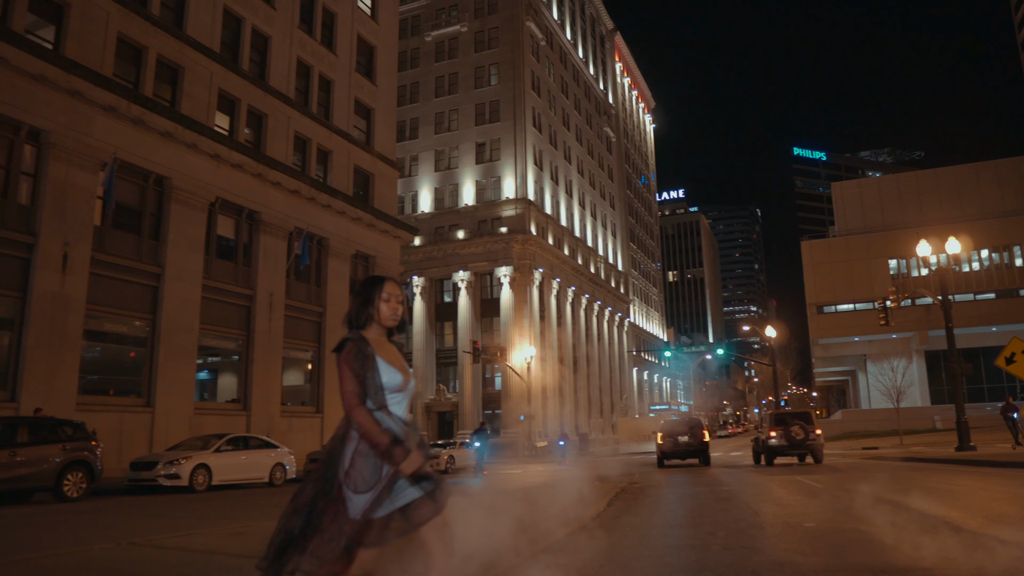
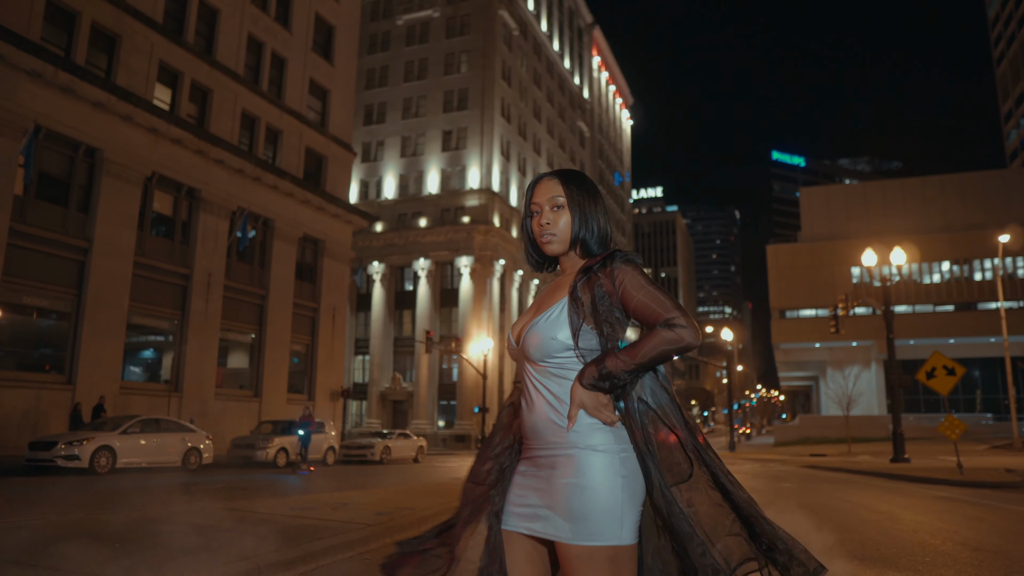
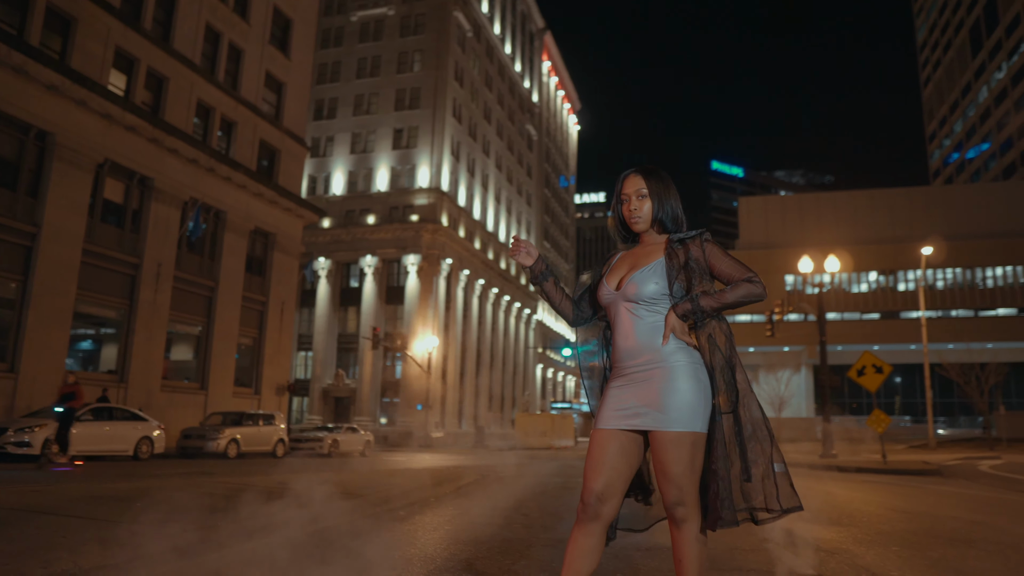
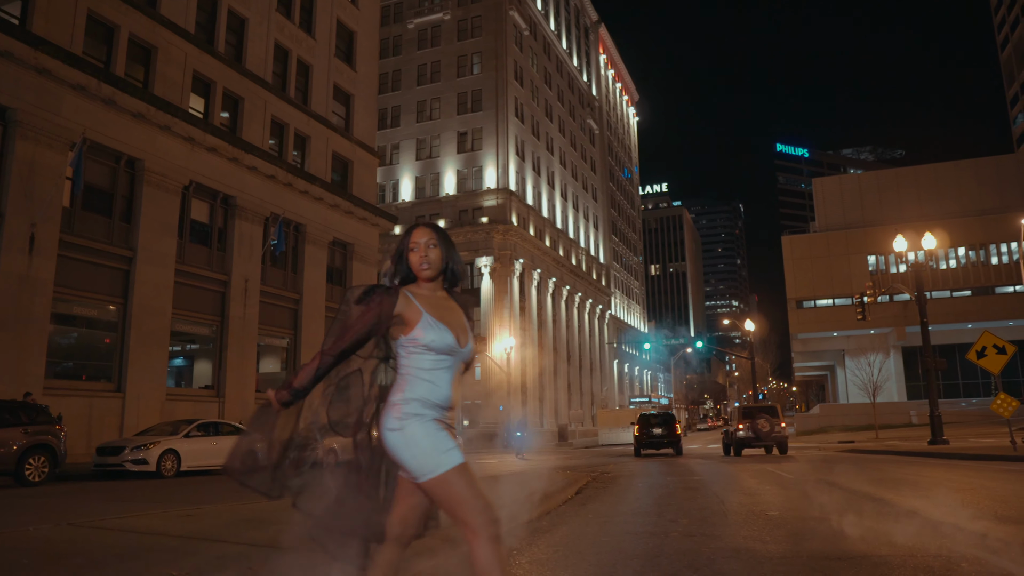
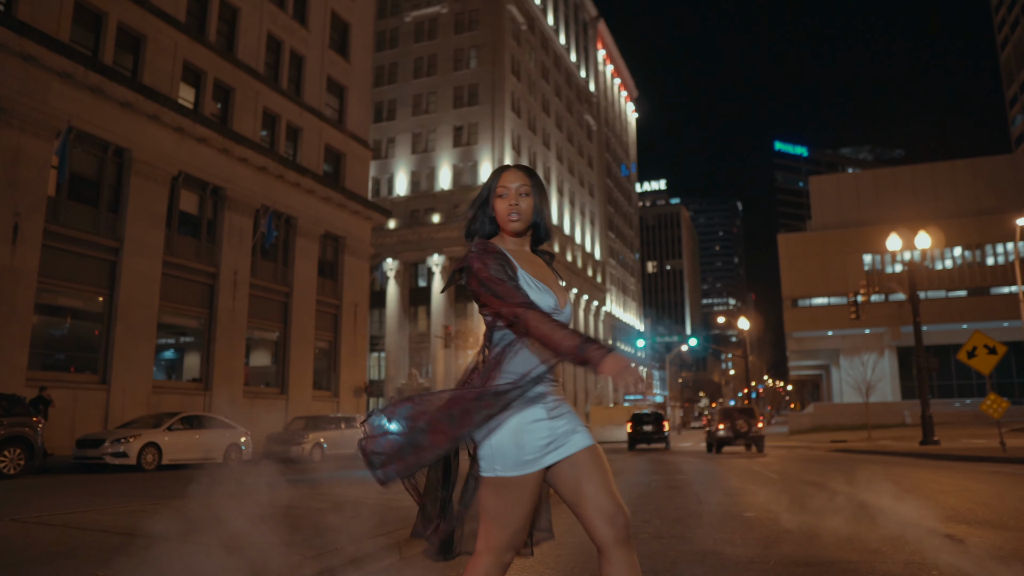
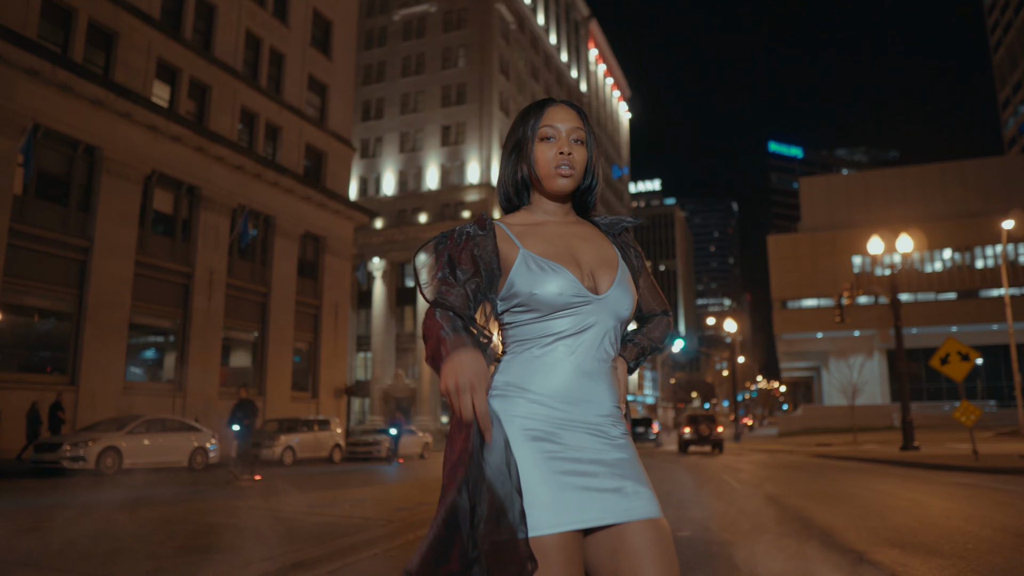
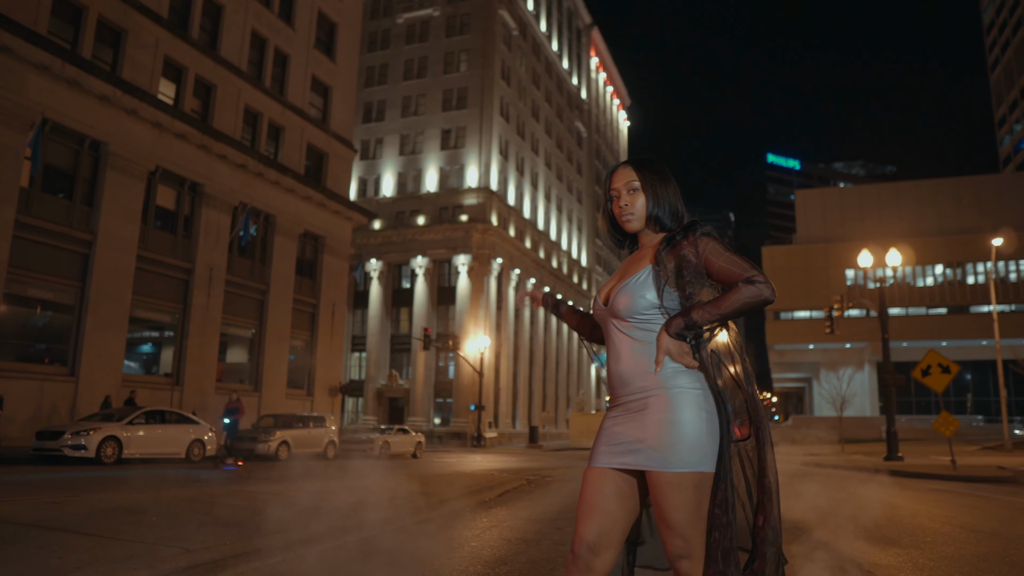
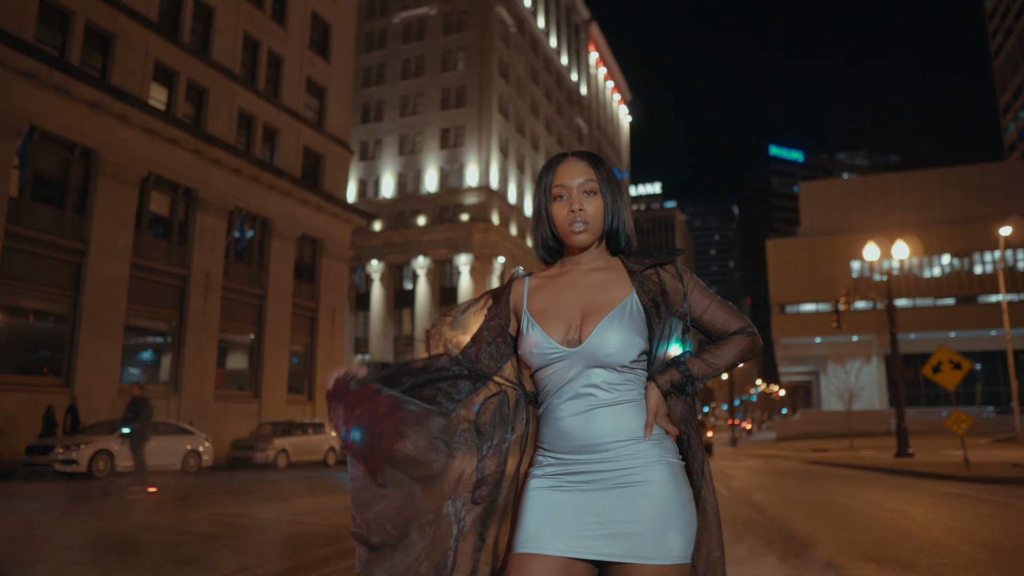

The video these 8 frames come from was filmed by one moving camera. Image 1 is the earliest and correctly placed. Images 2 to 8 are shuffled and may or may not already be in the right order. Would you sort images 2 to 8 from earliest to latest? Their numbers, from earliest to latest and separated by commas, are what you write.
4, 5, 6, 8, 2, 7, 3
